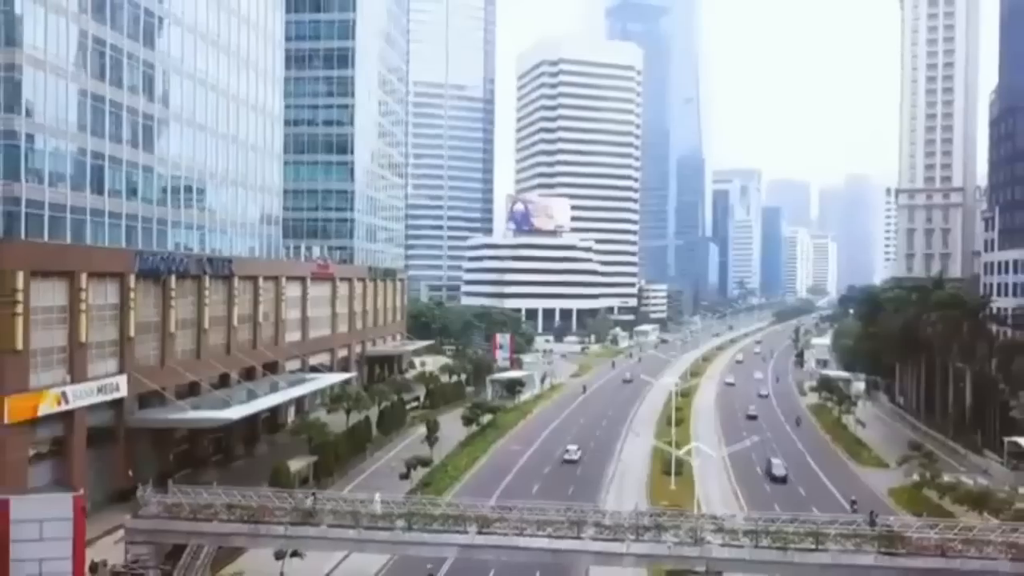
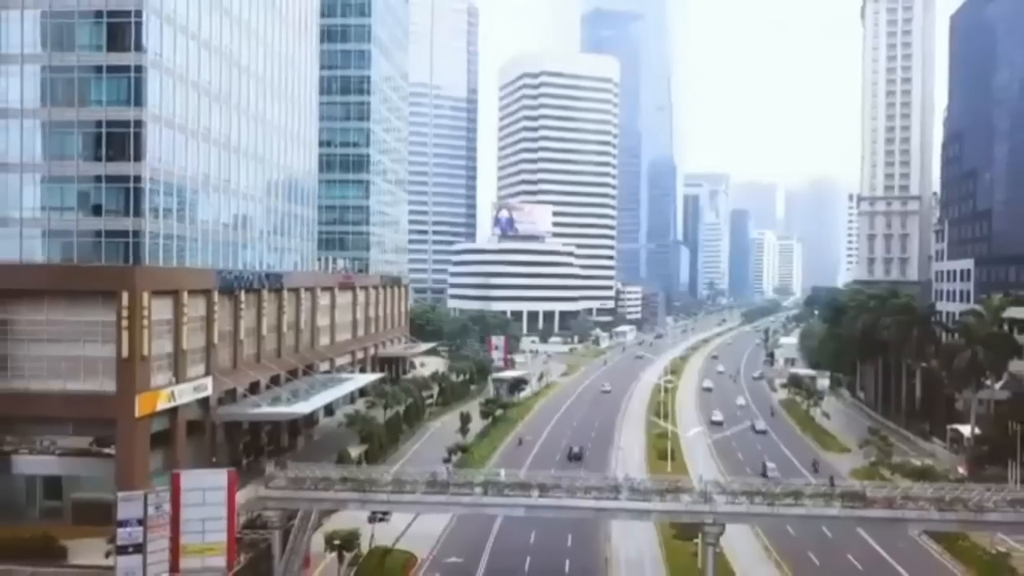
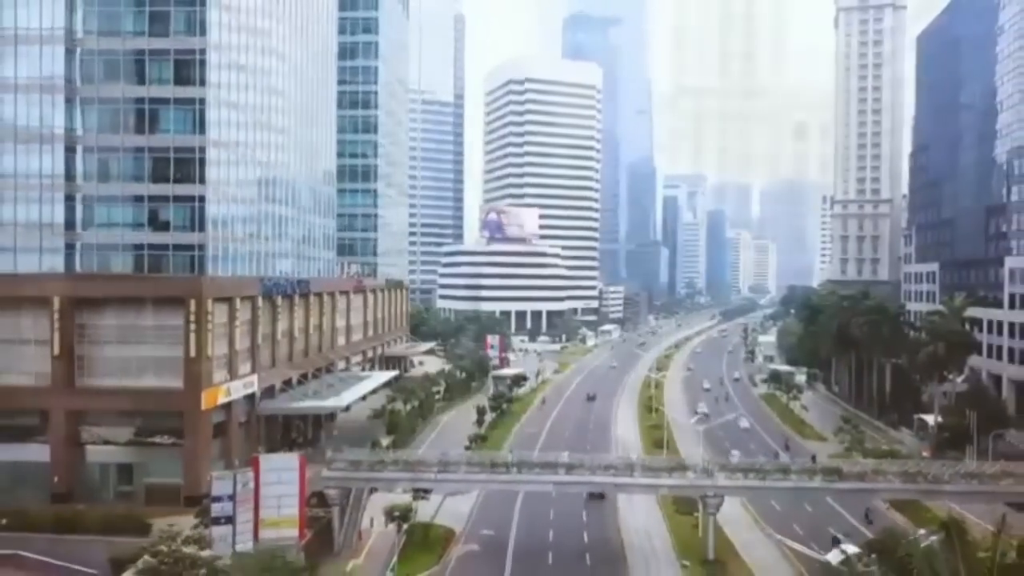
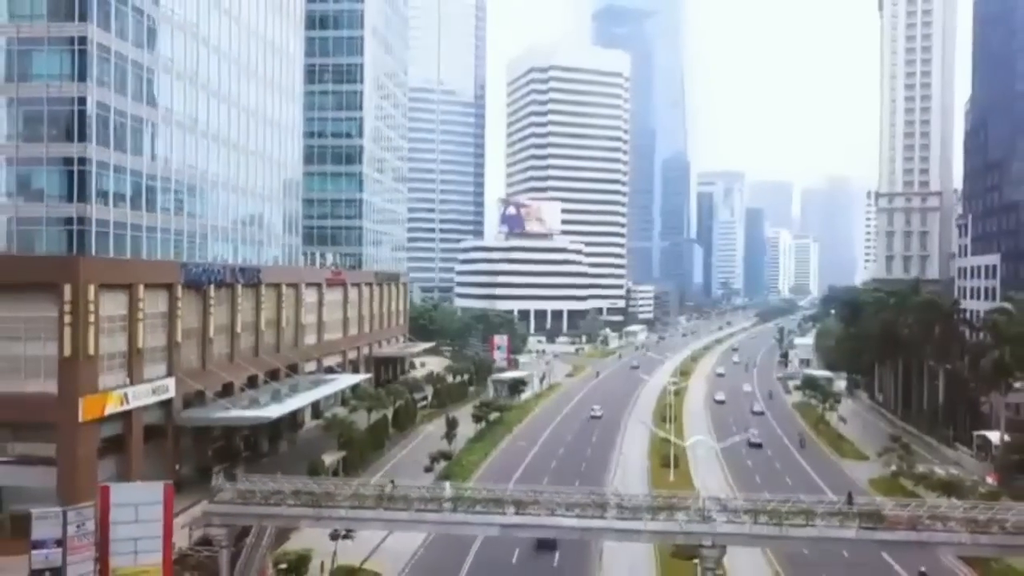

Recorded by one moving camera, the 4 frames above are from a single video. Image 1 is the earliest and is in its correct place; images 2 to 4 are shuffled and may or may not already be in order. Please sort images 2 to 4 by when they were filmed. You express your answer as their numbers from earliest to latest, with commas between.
4, 2, 3
